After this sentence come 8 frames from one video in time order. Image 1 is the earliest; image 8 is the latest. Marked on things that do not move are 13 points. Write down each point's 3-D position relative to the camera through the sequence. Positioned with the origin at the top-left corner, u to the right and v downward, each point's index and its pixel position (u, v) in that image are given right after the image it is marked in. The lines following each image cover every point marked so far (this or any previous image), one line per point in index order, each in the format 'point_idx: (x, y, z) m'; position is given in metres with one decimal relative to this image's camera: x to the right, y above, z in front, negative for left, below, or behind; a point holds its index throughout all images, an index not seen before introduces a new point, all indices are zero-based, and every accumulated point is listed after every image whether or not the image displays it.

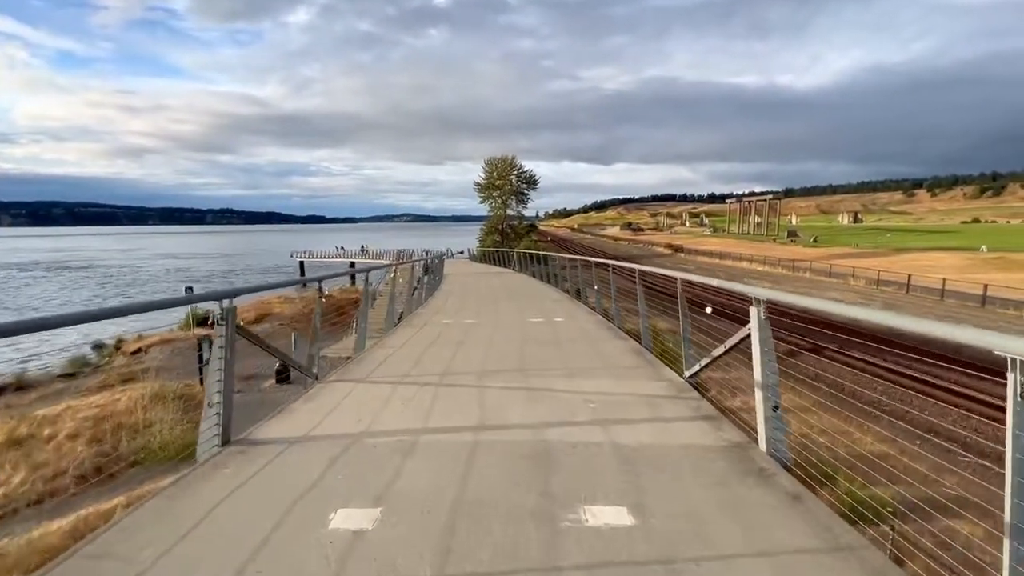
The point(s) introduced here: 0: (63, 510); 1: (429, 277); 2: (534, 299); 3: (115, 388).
0: (-7.6, -3.8, +7.9) m
1: (-3.3, +0.5, +18.3) m
2: (+0.4, -0.3, +9.4) m
3: (-11.3, -2.8, +13.2) m
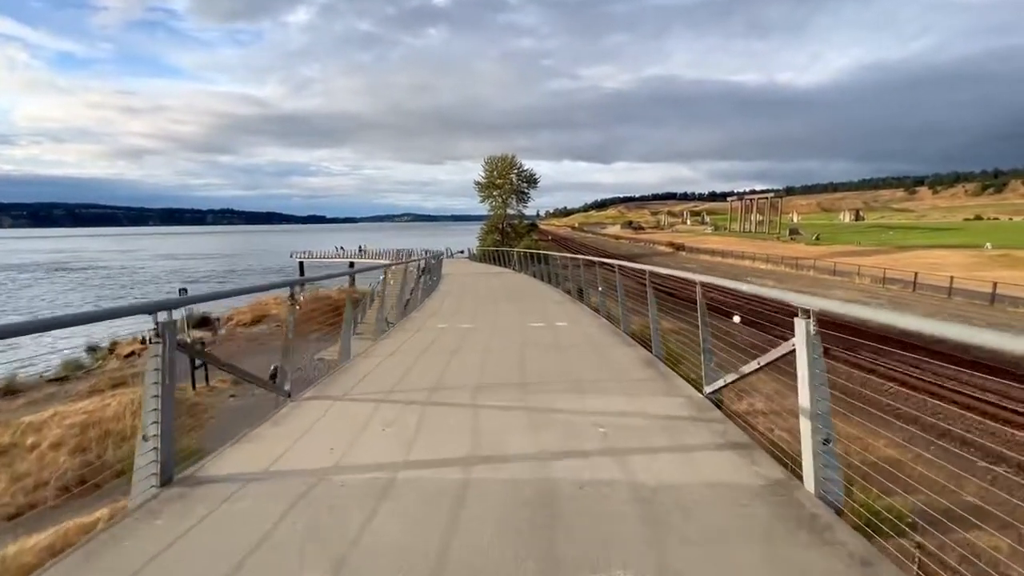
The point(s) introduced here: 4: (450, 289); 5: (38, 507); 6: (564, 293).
0: (-7.6, -3.8, +7.5) m
1: (-3.3, +0.5, +18.0) m
2: (+0.4, -0.3, +9.0) m
3: (-11.3, -2.9, +12.8) m
4: (-1.8, 0.0, +13.5) m
5: (-7.9, -3.6, +7.7) m
6: (+1.7, -0.2, +14.8) m
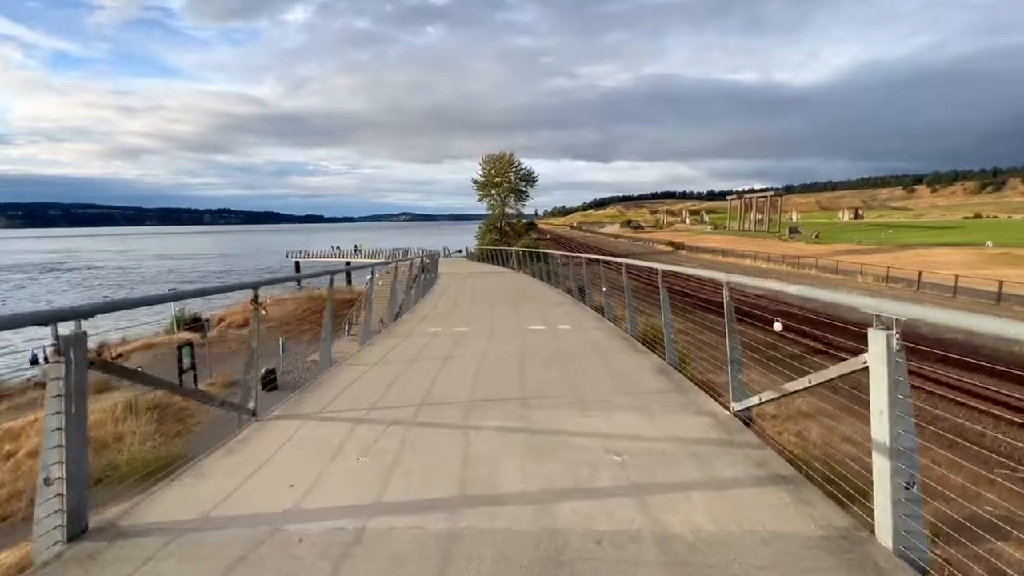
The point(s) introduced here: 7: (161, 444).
0: (-7.6, -3.9, +7.1) m
1: (-3.3, +0.5, +17.6) m
2: (+0.3, -0.3, +8.6) m
3: (-11.3, -2.9, +12.4) m
4: (-1.8, 0.0, +13.1) m
5: (-7.9, -3.6, +7.3) m
6: (+1.6, -0.2, +14.4) m
7: (-7.4, -3.2, +9.7) m
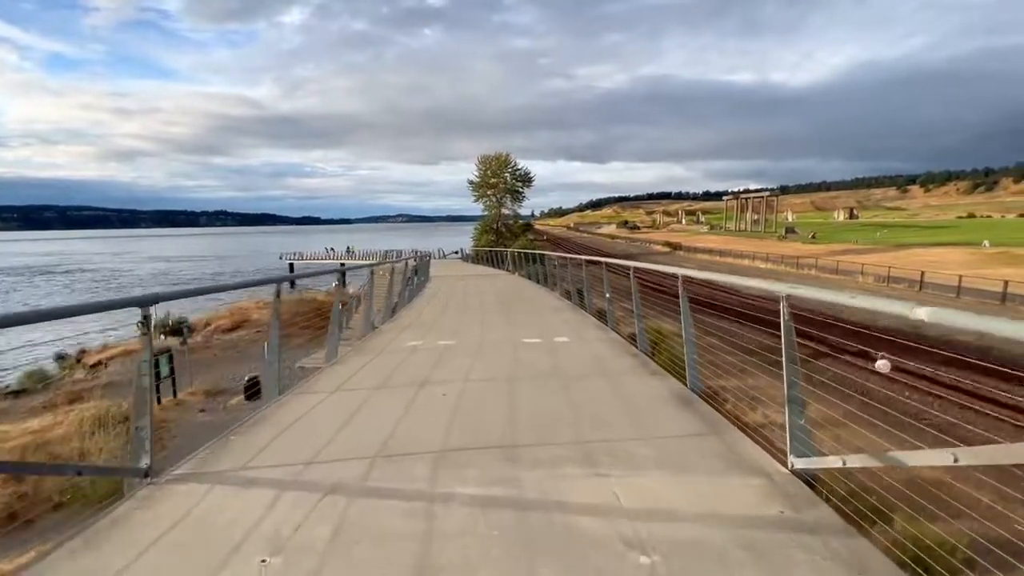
0: (-7.7, -4.0, +6.4) m
1: (-3.5, +0.4, +16.9) m
2: (+0.2, -0.4, +8.0) m
3: (-11.5, -3.0, +11.7) m
4: (-2.0, -0.1, +12.4) m
5: (-8.0, -3.8, +6.6) m
6: (+1.5, -0.2, +13.8) m
7: (-7.5, -3.3, +9.0) m
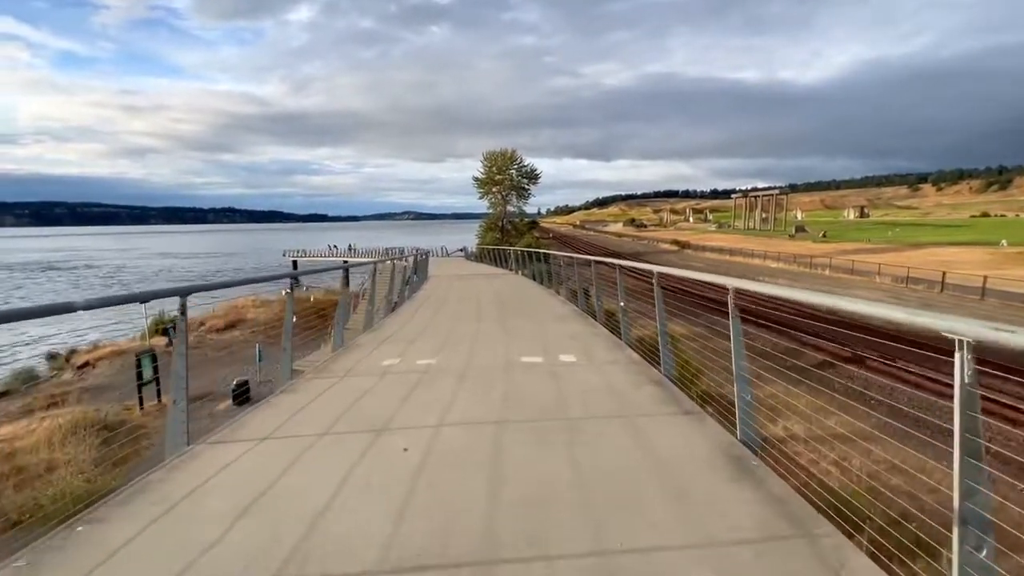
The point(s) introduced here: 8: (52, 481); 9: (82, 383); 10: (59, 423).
0: (-7.8, -4.0, +5.8) m
1: (-3.4, +0.4, +16.2) m
2: (+0.2, -0.4, +7.2) m
3: (-11.4, -3.0, +11.1) m
4: (-1.9, -0.1, +11.7) m
5: (-8.0, -3.8, +5.9) m
6: (+1.5, -0.3, +13.0) m
7: (-7.5, -3.3, +8.3) m
8: (-8.0, -3.3, +8.0) m
9: (-12.2, -2.7, +13.1) m
10: (-9.9, -3.0, +10.2) m
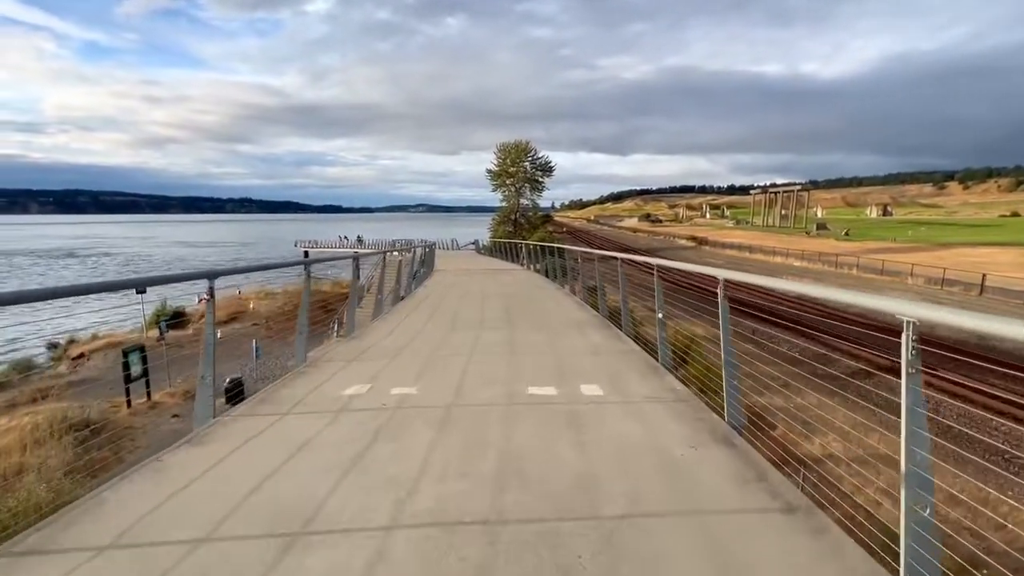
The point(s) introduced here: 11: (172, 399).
0: (-7.7, -3.9, +5.1) m
1: (-3.0, +0.6, +15.3) m
2: (+0.4, -0.4, +6.3) m
3: (-11.2, -2.8, +10.5) m
4: (-1.6, 0.0, +10.8) m
5: (-8.0, -3.6, +5.3) m
6: (+1.8, -0.2, +12.0) m
7: (-7.3, -3.1, +7.7) m
8: (-7.8, -3.2, +7.3) m
9: (-11.9, -2.4, +12.5) m
10: (-9.8, -2.8, +9.5) m
11: (-8.8, -2.9, +12.0) m
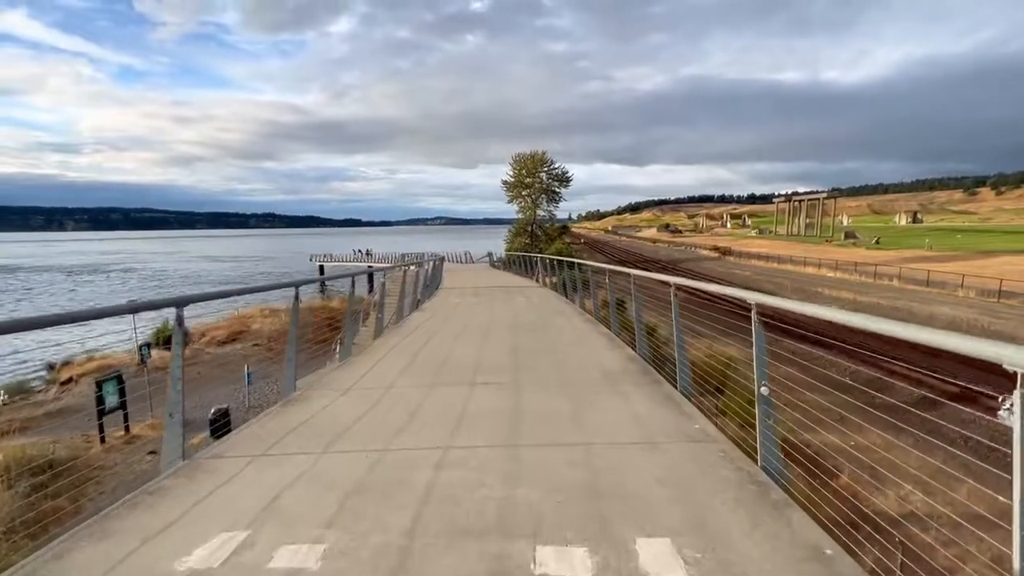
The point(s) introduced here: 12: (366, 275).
0: (-7.6, -4.2, +4.0) m
1: (-2.6, 0.0, +14.1) m
2: (+0.5, -0.7, +5.0) m
3: (-11.0, -3.3, +9.6) m
4: (-1.4, -0.4, +9.5) m
5: (-7.9, -4.0, +4.2) m
6: (+2.1, -0.7, +10.6) m
7: (-7.2, -3.5, +6.5) m
8: (-7.7, -3.6, +6.2) m
9: (-11.5, -2.9, +11.6) m
10: (-9.5, -3.2, +8.5) m
11: (-8.5, -3.4, +10.9) m
12: (-3.2, +0.3, +10.3) m
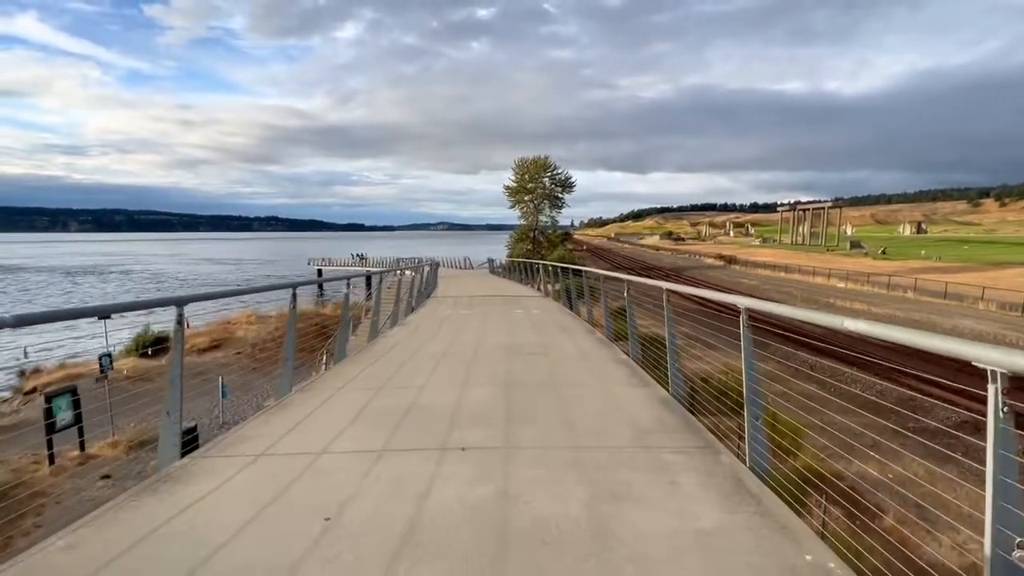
0: (-7.7, -4.2, +2.9) m
1: (-2.6, -0.2, +13.1) m
2: (+0.4, -0.8, +3.9) m
3: (-11.0, -3.3, +8.5) m
4: (-1.4, -0.6, +8.5) m
5: (-8.0, -4.0, +3.1) m
6: (+2.1, -0.9, +9.6) m
7: (-7.2, -3.6, +5.5) m
8: (-7.8, -3.6, +5.2) m
9: (-11.6, -3.0, +10.6) m
10: (-9.6, -3.3, +7.5) m
11: (-8.5, -3.5, +9.9) m
12: (-3.2, +0.2, +9.3) m
